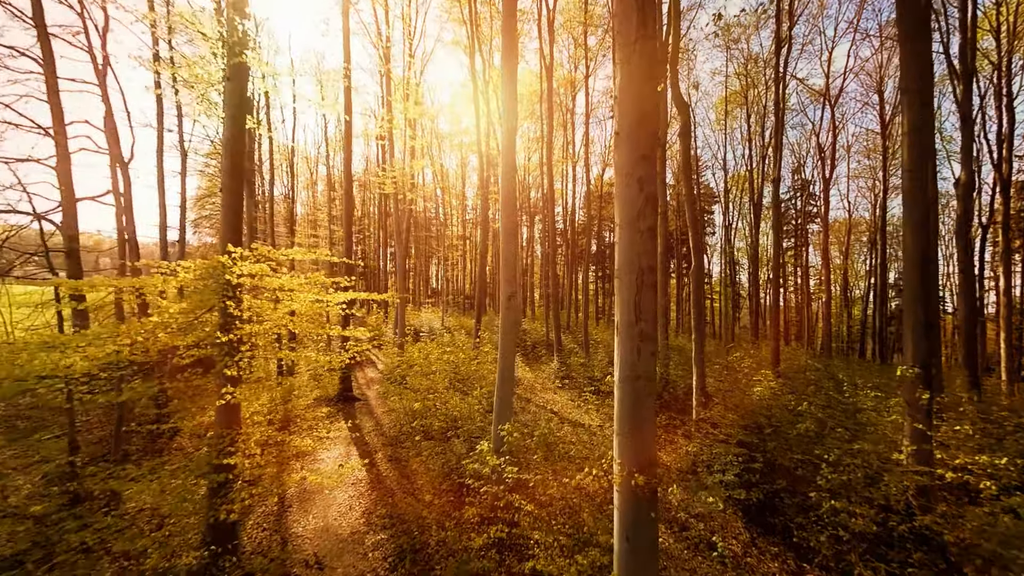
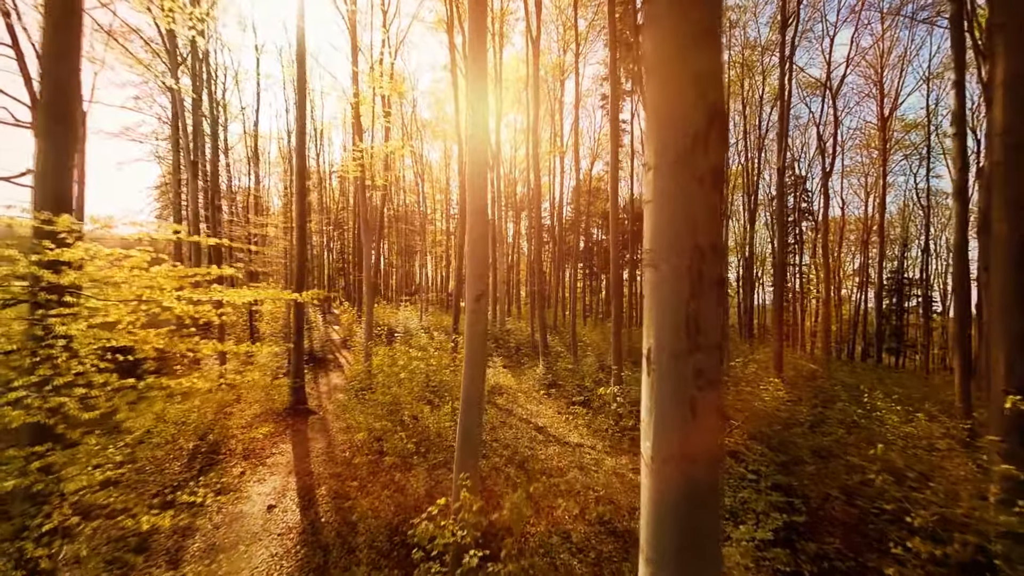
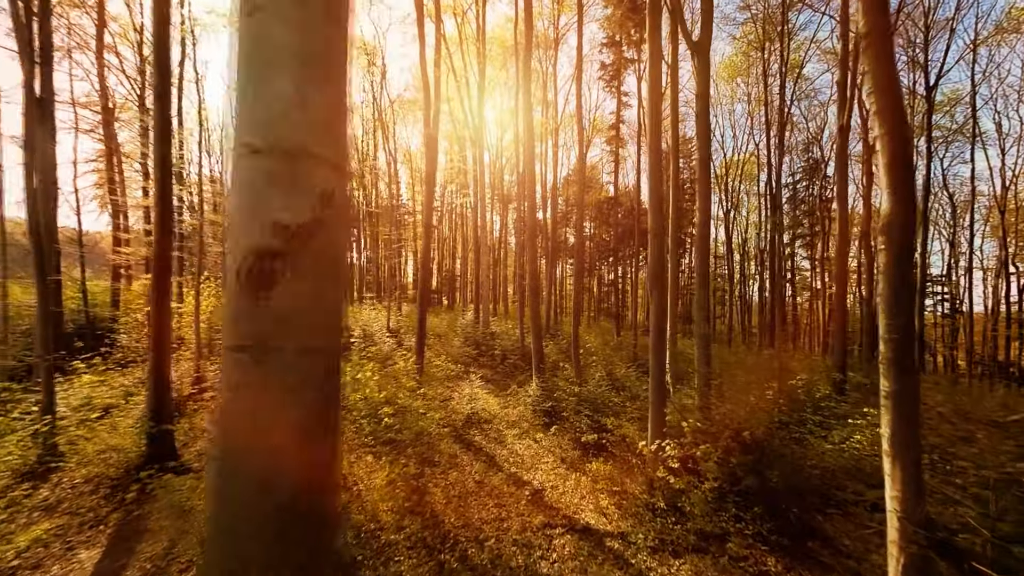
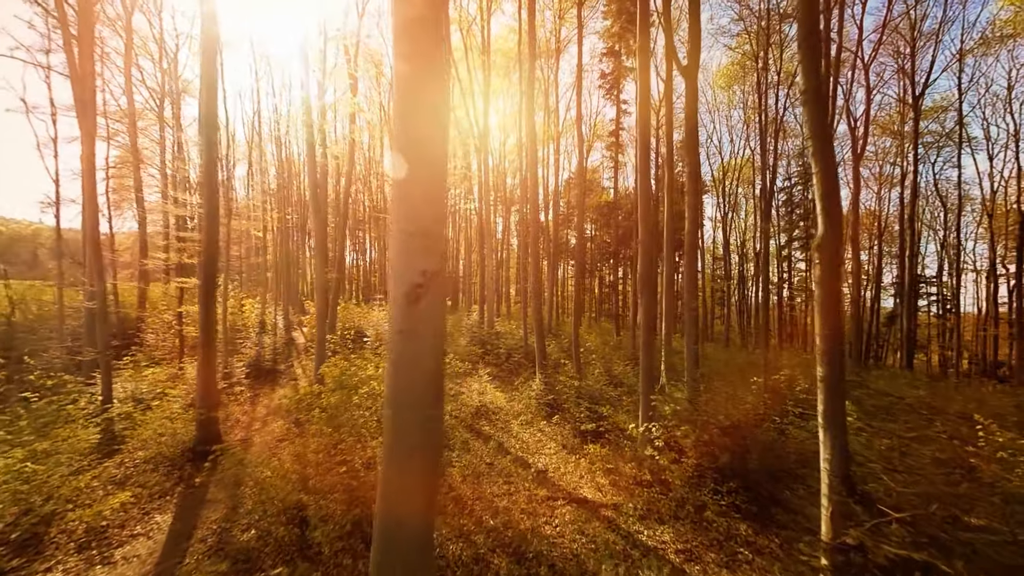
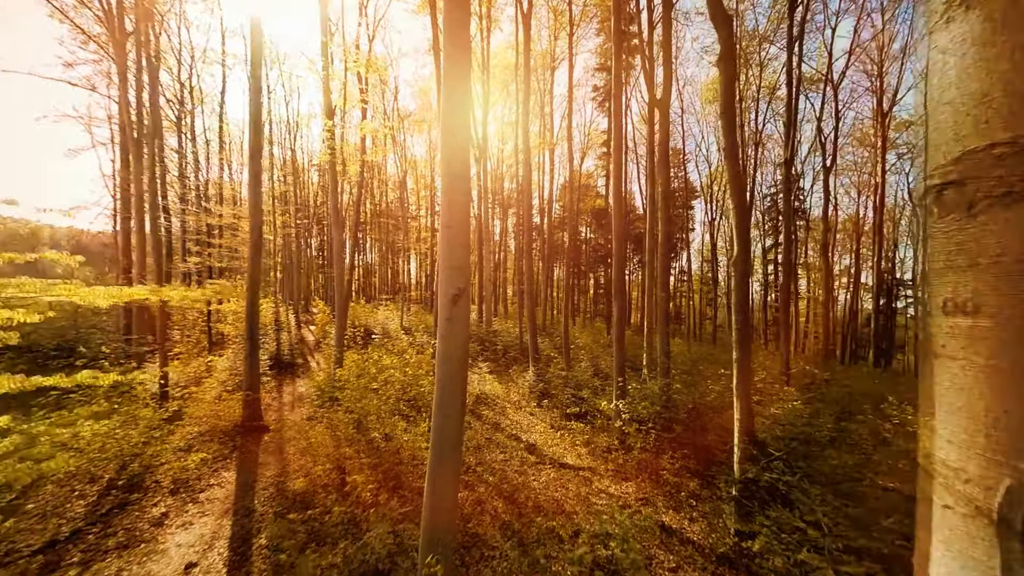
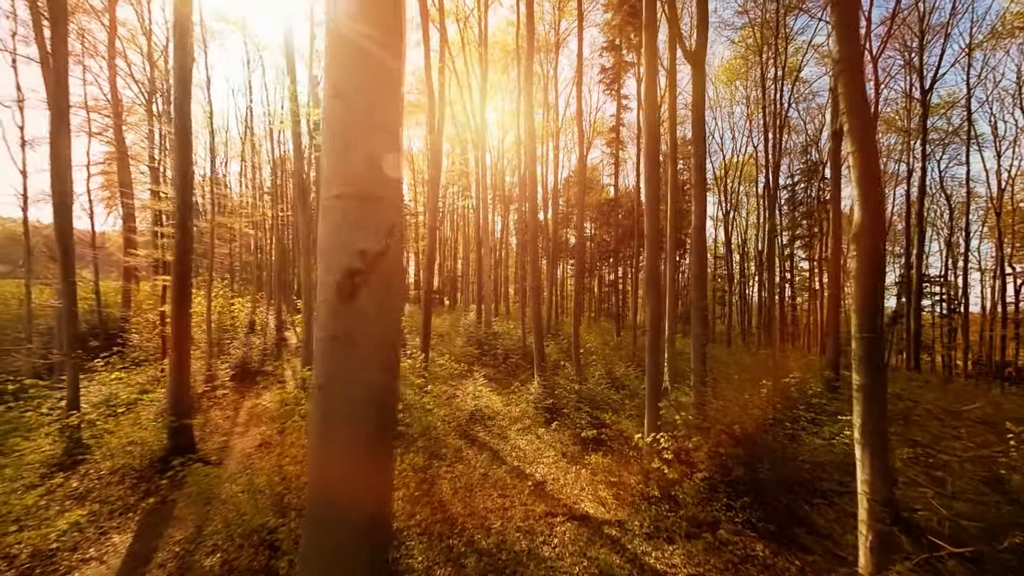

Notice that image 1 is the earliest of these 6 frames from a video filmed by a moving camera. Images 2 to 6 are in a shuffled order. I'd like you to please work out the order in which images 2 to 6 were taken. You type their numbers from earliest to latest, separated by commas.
2, 5, 4, 6, 3
